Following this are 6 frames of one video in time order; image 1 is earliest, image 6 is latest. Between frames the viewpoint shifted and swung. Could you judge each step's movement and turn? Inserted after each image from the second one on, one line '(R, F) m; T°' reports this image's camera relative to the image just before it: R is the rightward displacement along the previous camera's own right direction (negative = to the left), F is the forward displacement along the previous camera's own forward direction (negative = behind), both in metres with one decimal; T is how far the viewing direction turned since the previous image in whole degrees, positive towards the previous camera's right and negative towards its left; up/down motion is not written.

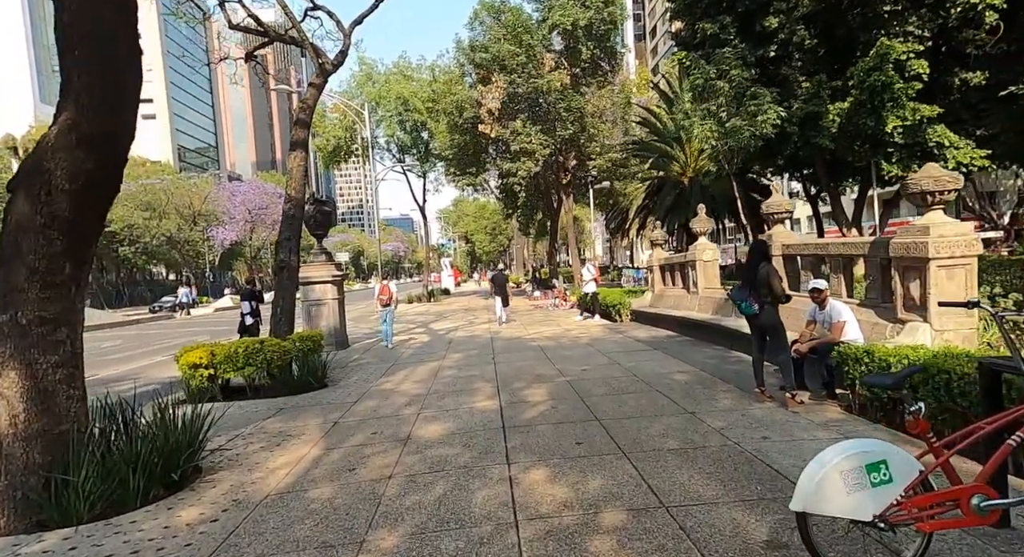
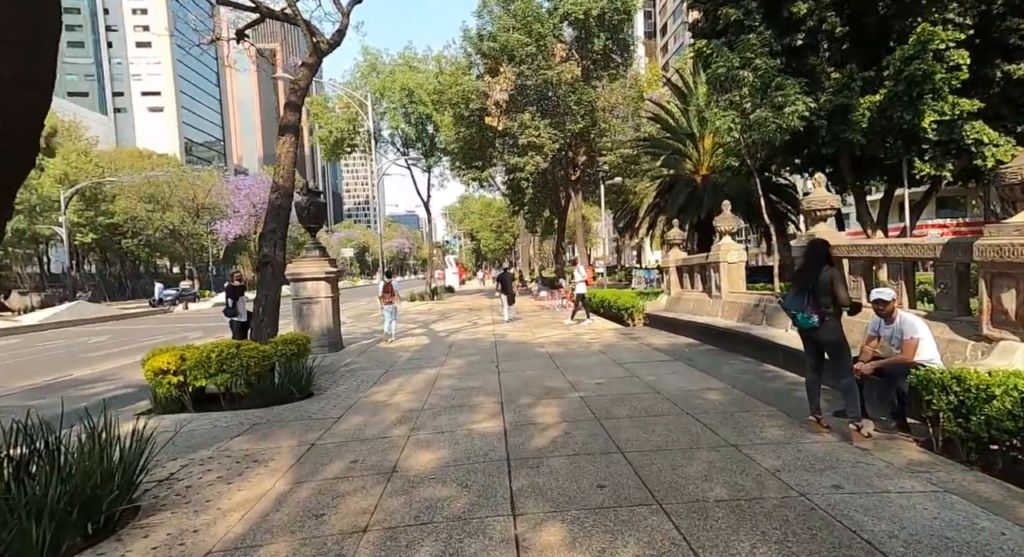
(0.0, +0.9) m; -1°
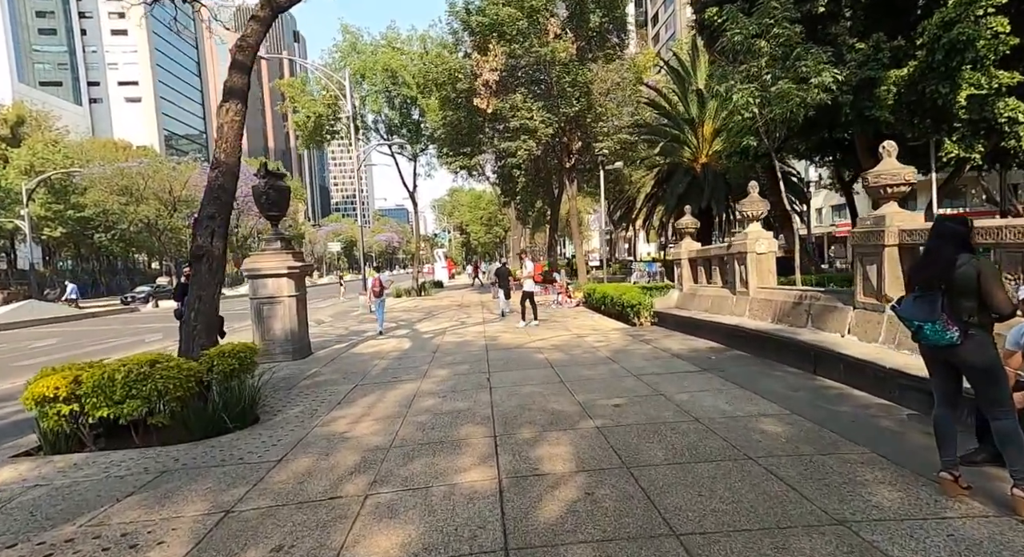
(0.0, +1.5) m; +1°
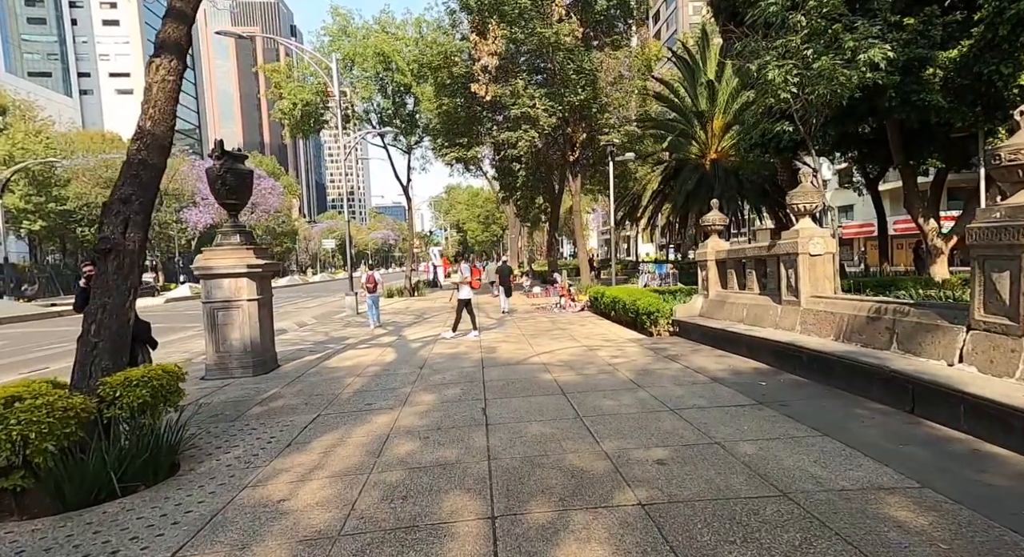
(-0.1, +1.6) m; 0°
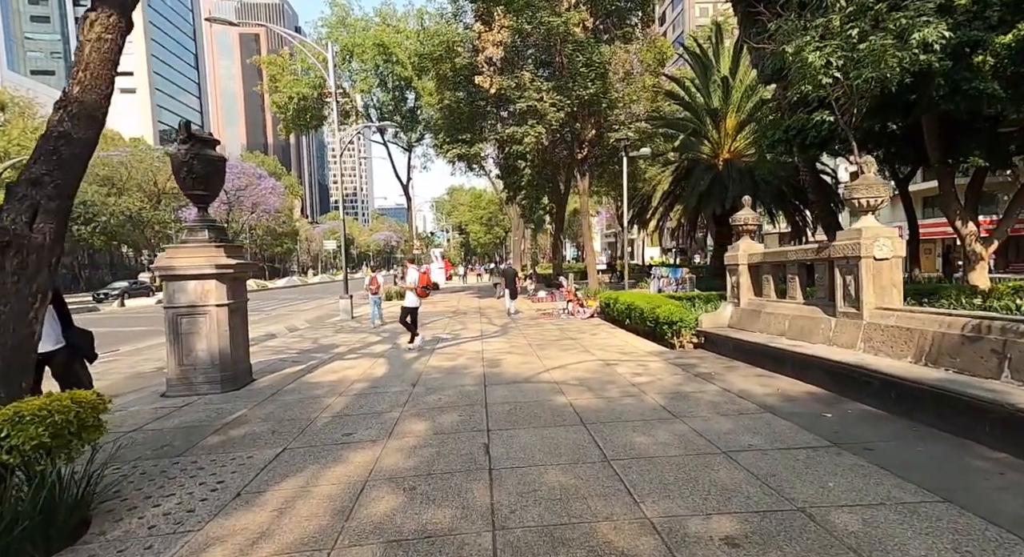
(-0.1, +1.1) m; 0°
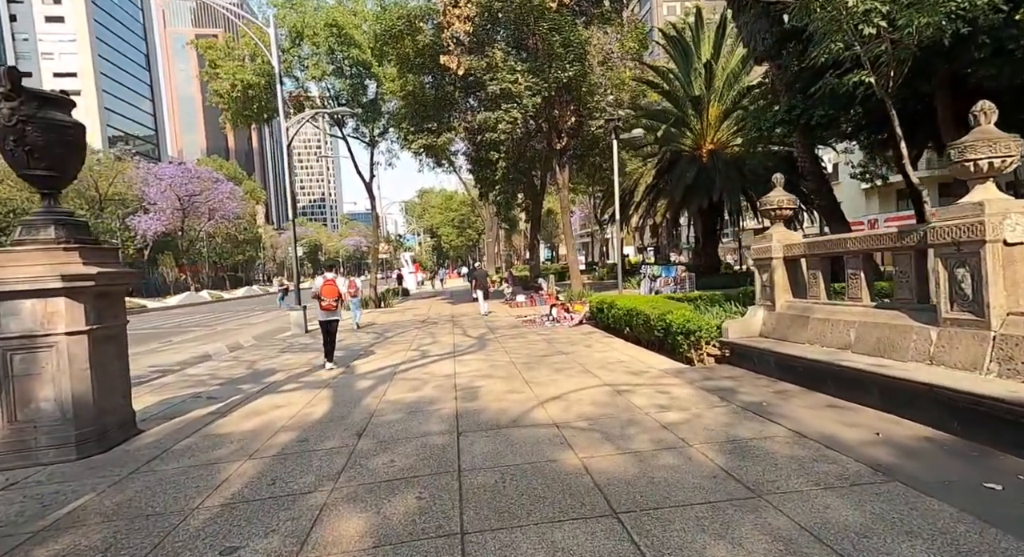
(-0.1, +2.0) m; +3°
